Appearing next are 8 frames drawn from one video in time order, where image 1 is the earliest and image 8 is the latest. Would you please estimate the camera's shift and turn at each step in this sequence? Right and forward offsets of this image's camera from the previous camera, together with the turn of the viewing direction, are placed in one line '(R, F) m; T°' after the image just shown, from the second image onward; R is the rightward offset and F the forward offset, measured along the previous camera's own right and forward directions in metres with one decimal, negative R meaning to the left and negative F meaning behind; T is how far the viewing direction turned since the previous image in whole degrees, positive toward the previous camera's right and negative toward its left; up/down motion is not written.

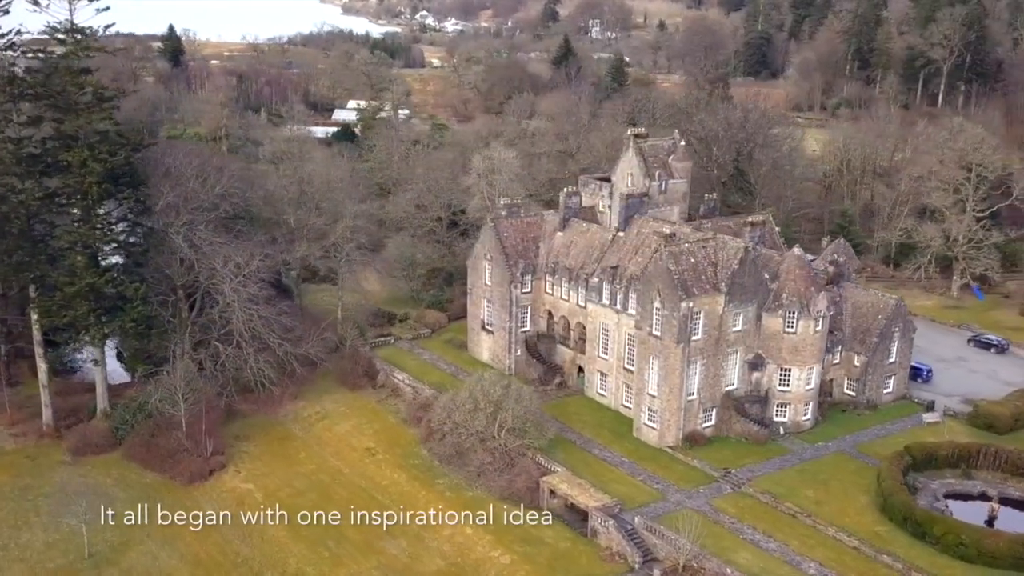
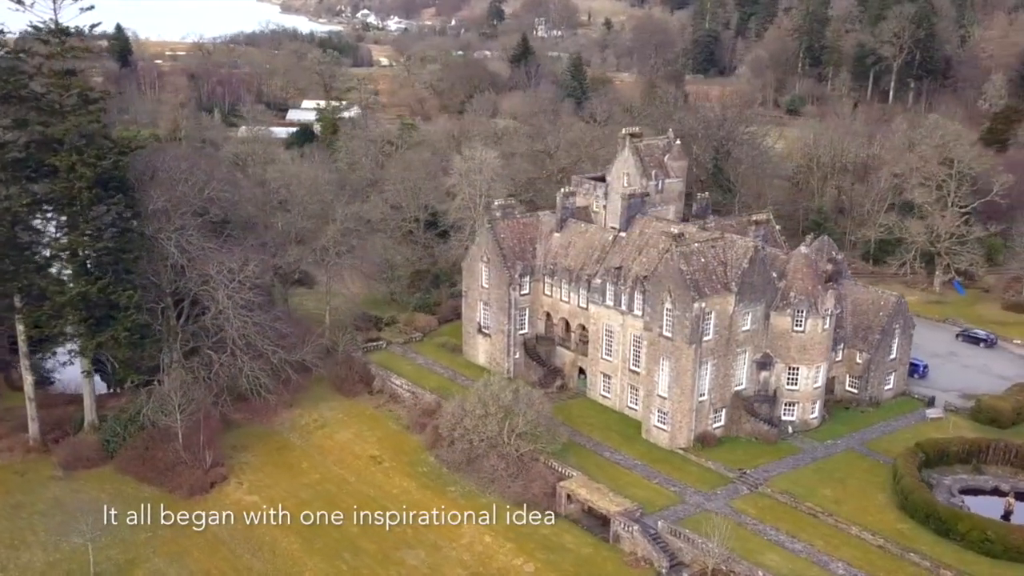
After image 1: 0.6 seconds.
(-3.0, +0.8) m; +3°
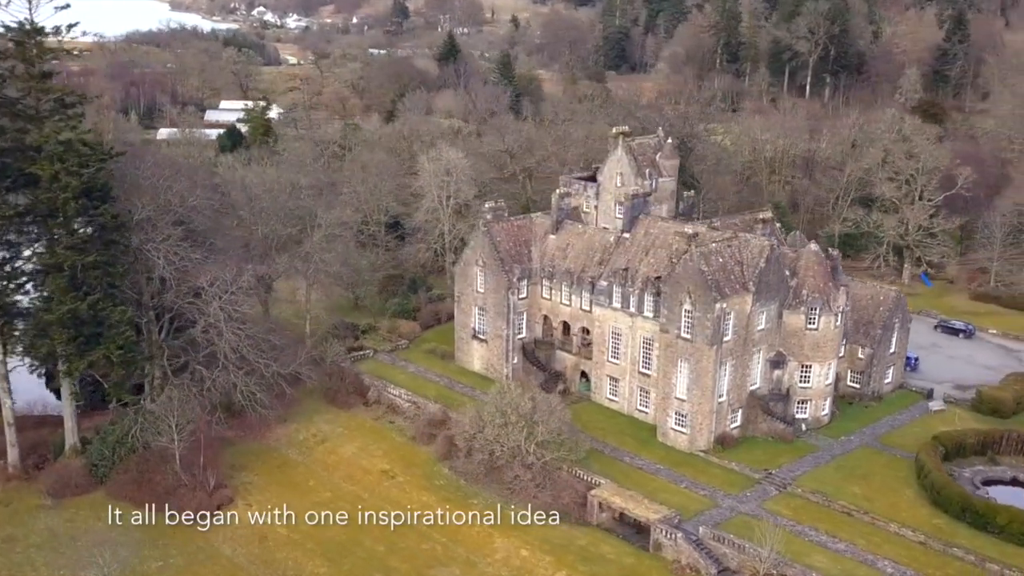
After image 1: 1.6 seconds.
(-5.1, +1.5) m; +5°
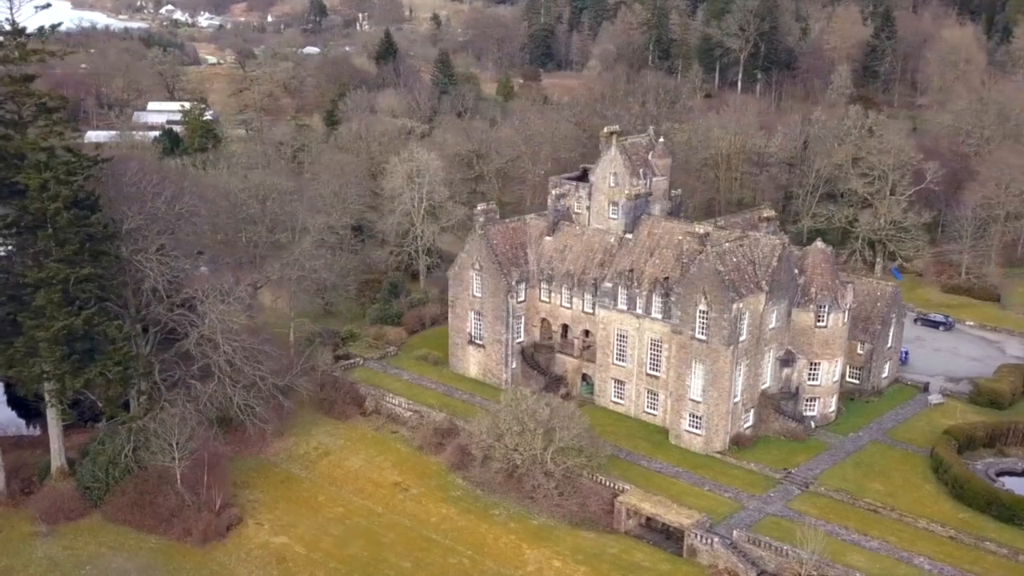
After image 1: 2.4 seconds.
(-4.3, +1.2) m; +4°
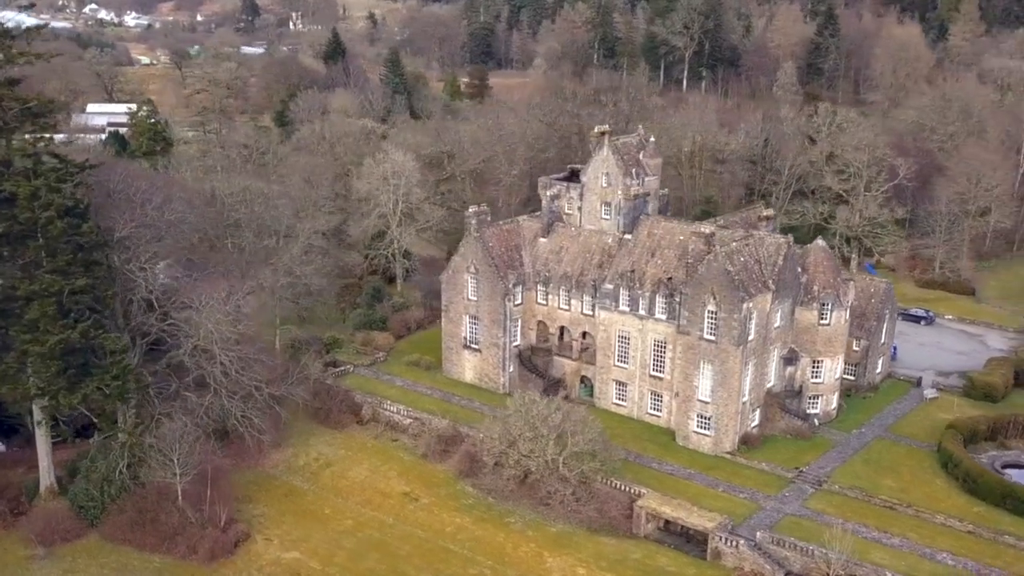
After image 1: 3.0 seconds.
(-3.2, +0.8) m; +4°
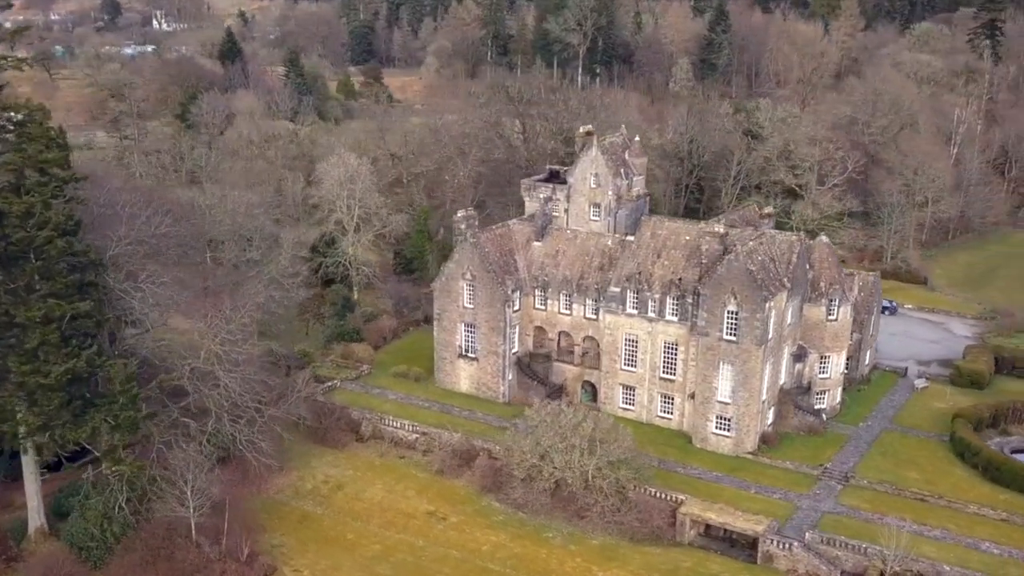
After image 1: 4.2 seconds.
(-6.4, +1.9) m; +7°
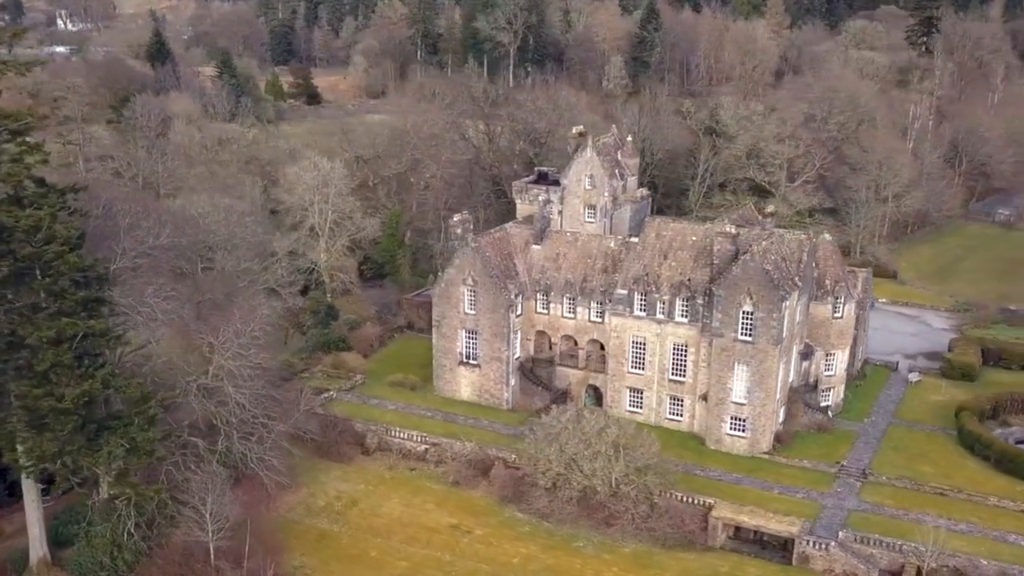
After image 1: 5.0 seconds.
(-4.3, +1.1) m; +5°
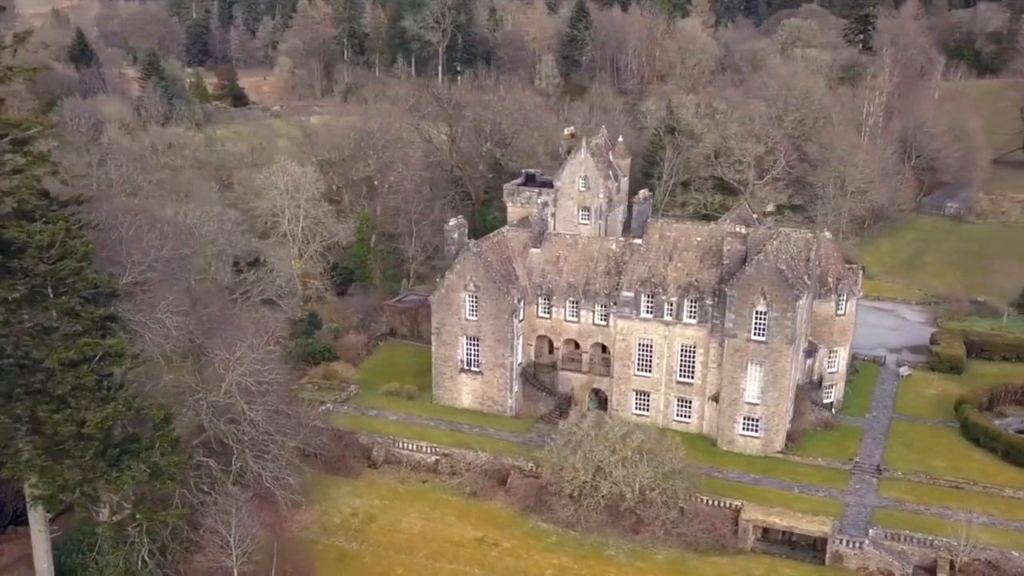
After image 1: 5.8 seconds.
(-4.4, +1.1) m; +5°
